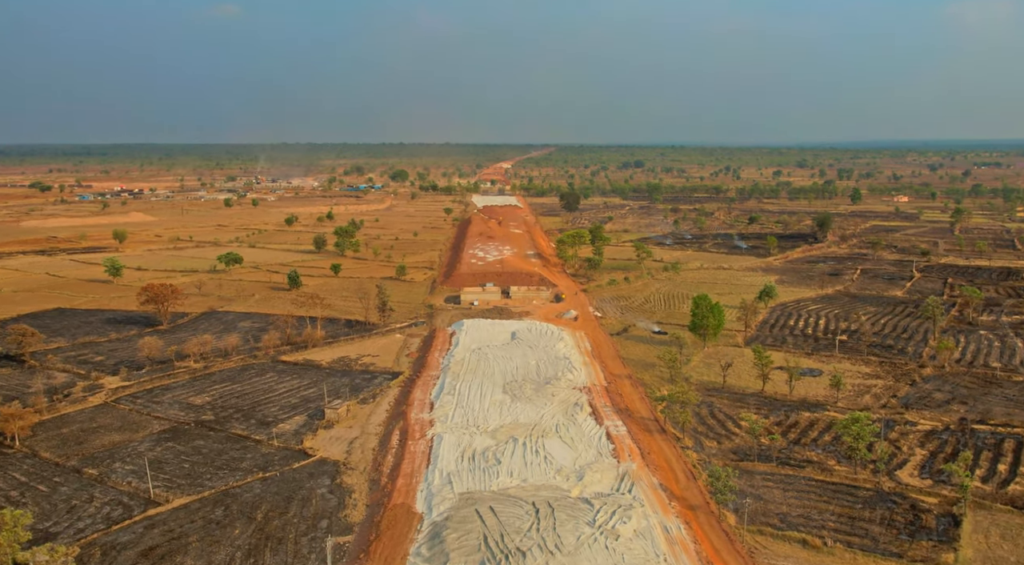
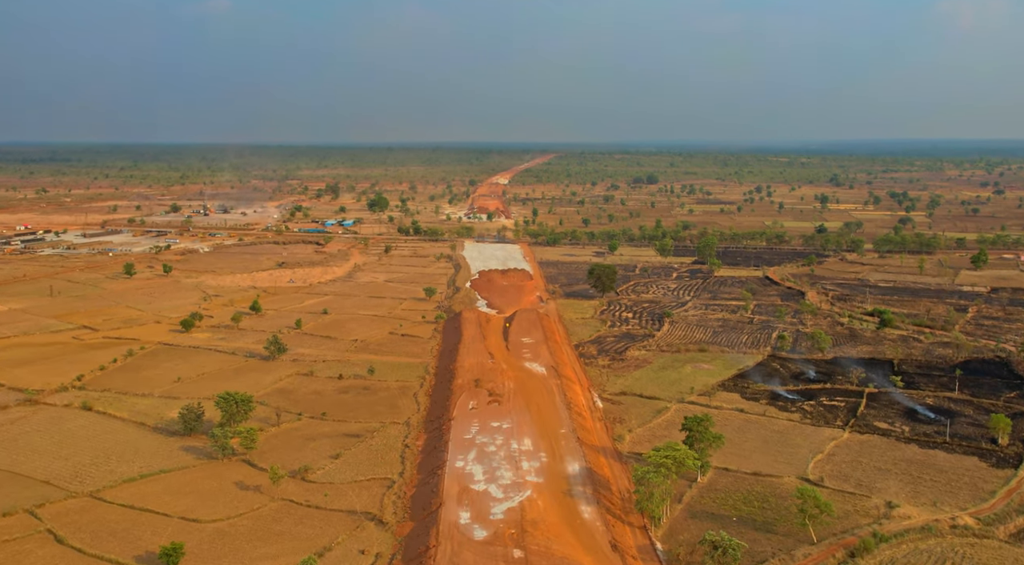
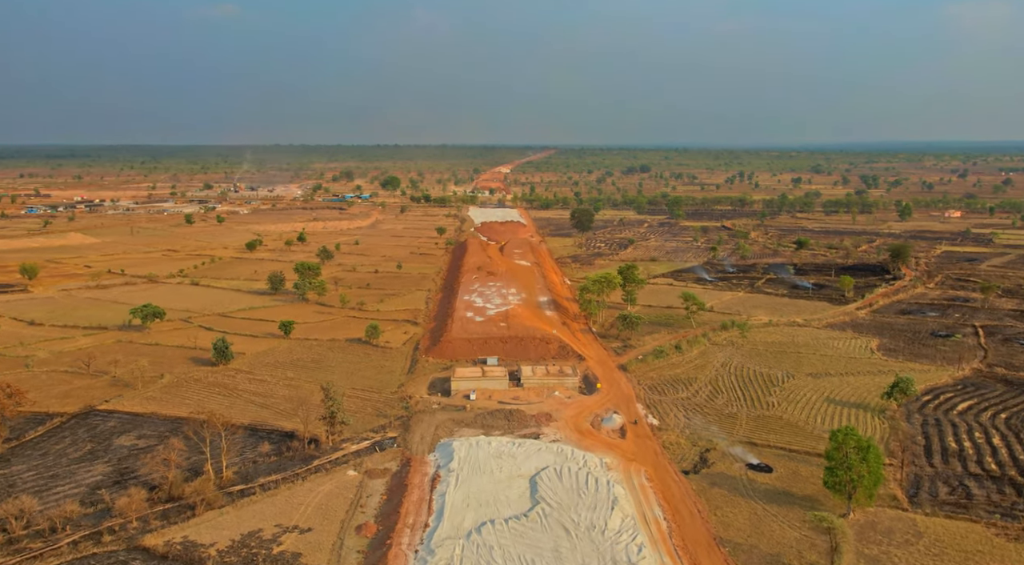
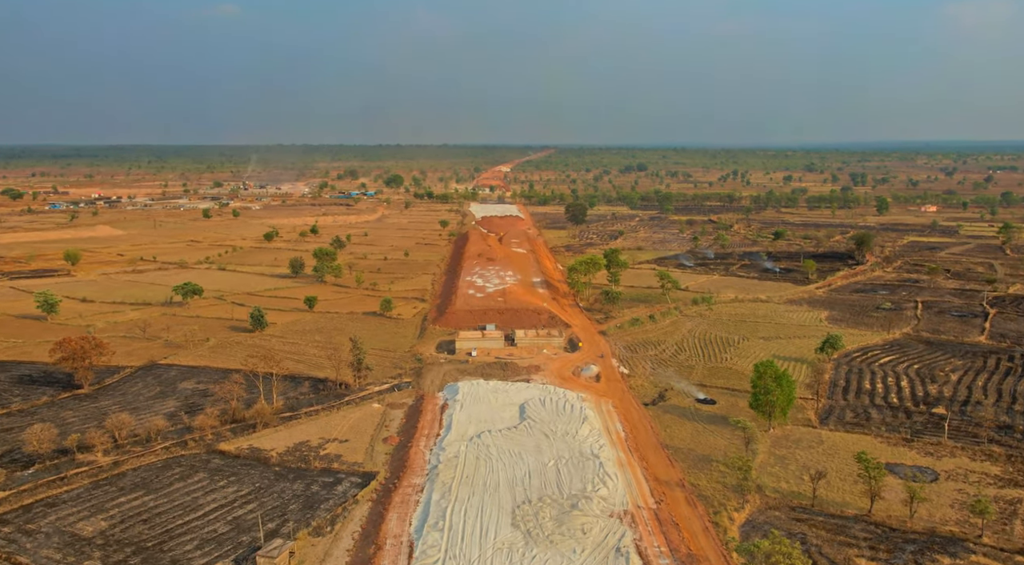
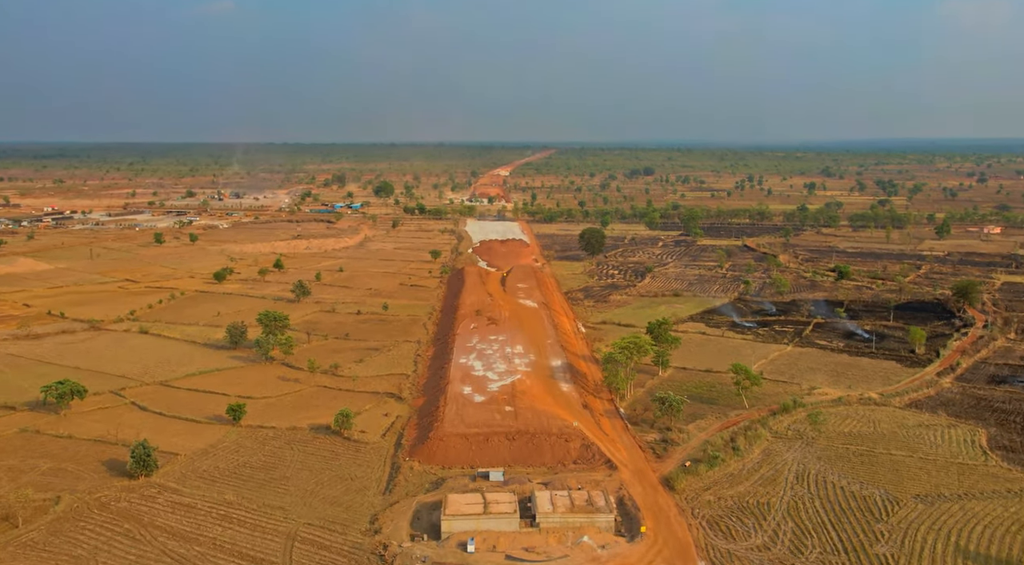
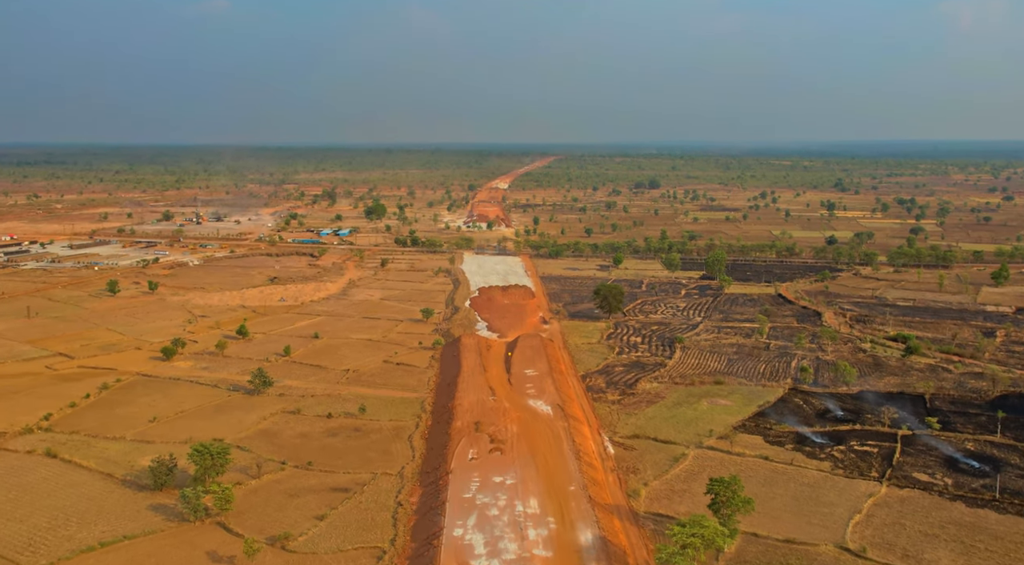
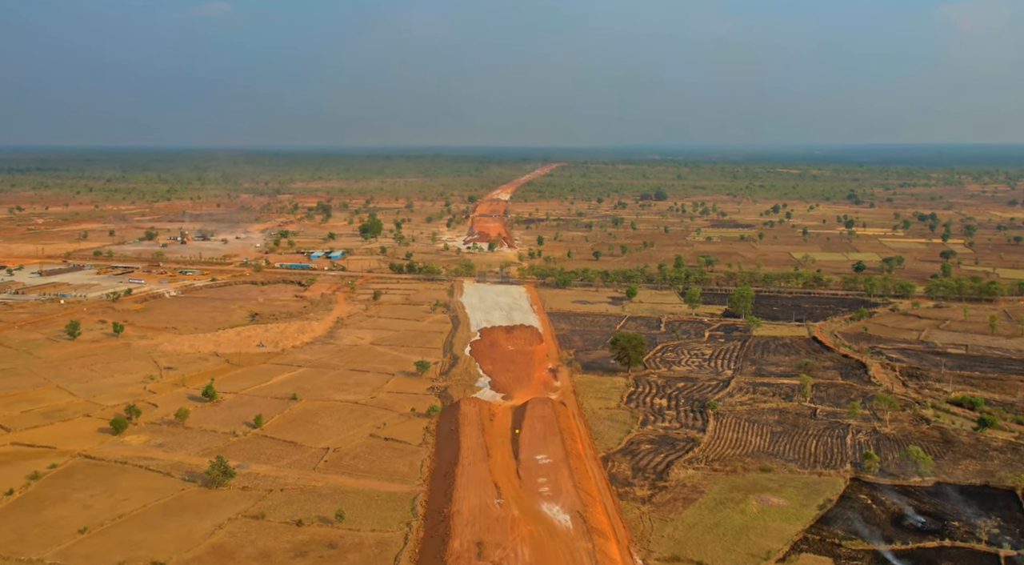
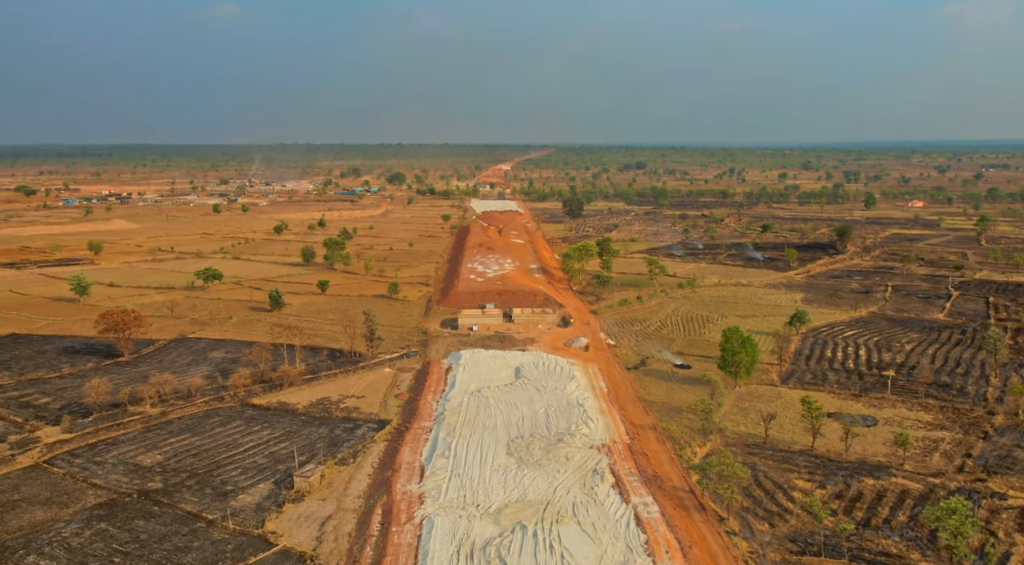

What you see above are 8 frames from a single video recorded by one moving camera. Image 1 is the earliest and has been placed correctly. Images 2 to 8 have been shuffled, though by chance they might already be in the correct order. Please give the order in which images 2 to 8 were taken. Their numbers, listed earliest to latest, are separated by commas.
8, 4, 3, 5, 2, 6, 7
